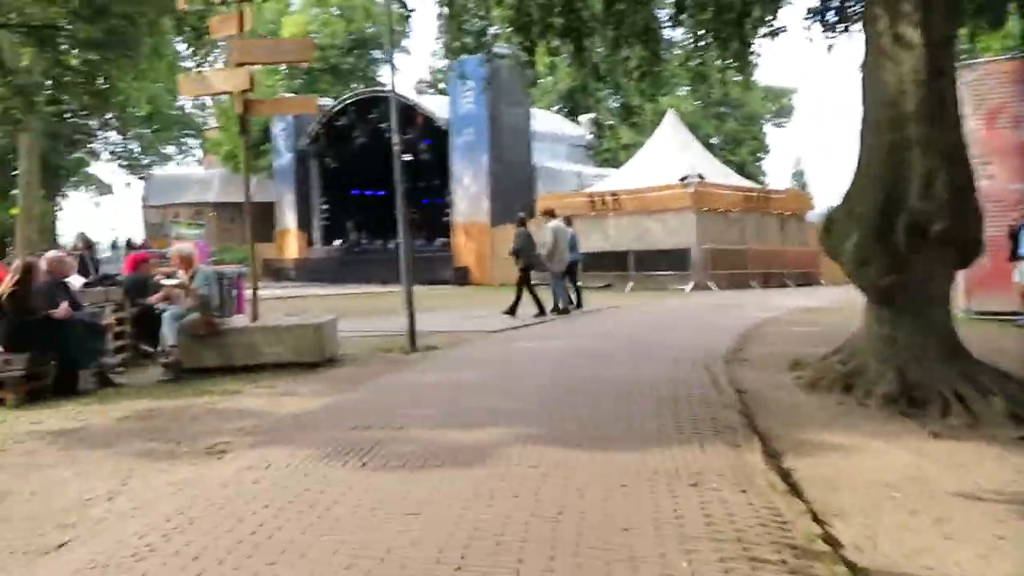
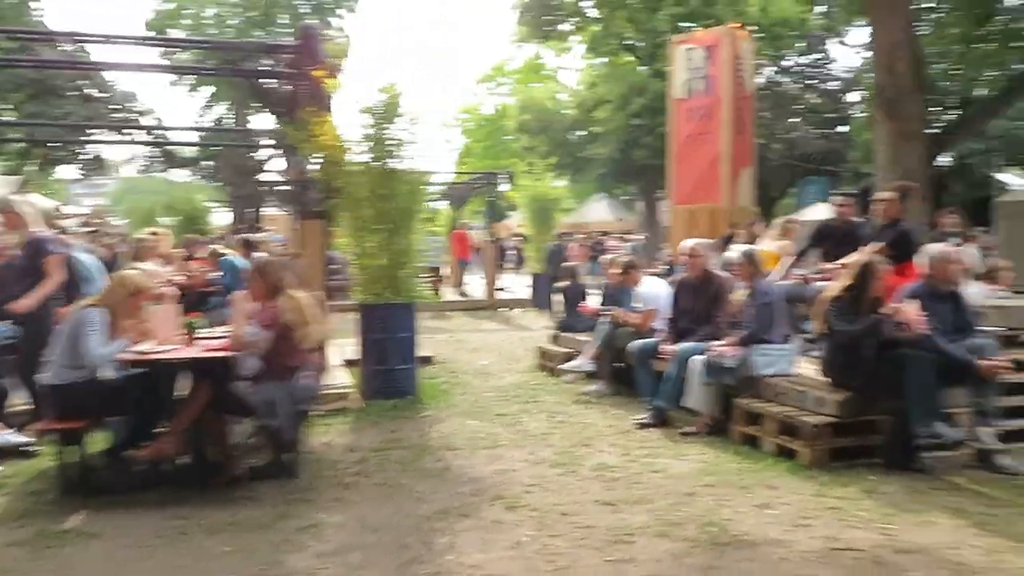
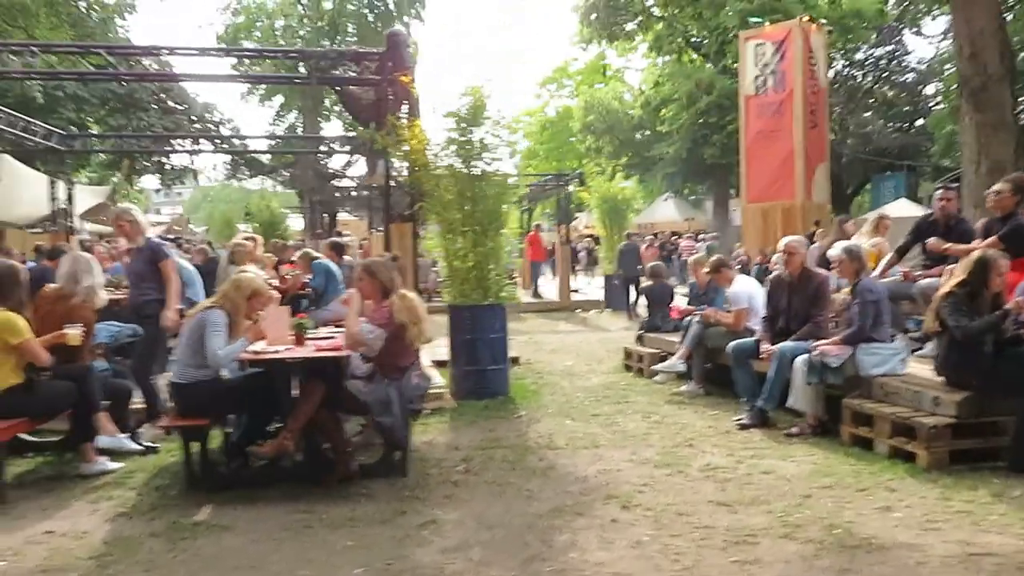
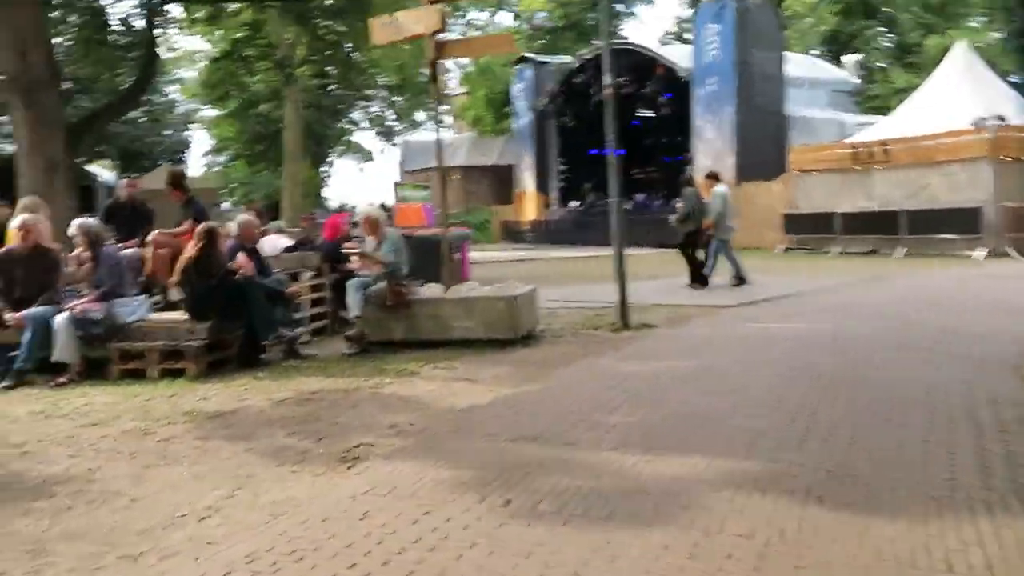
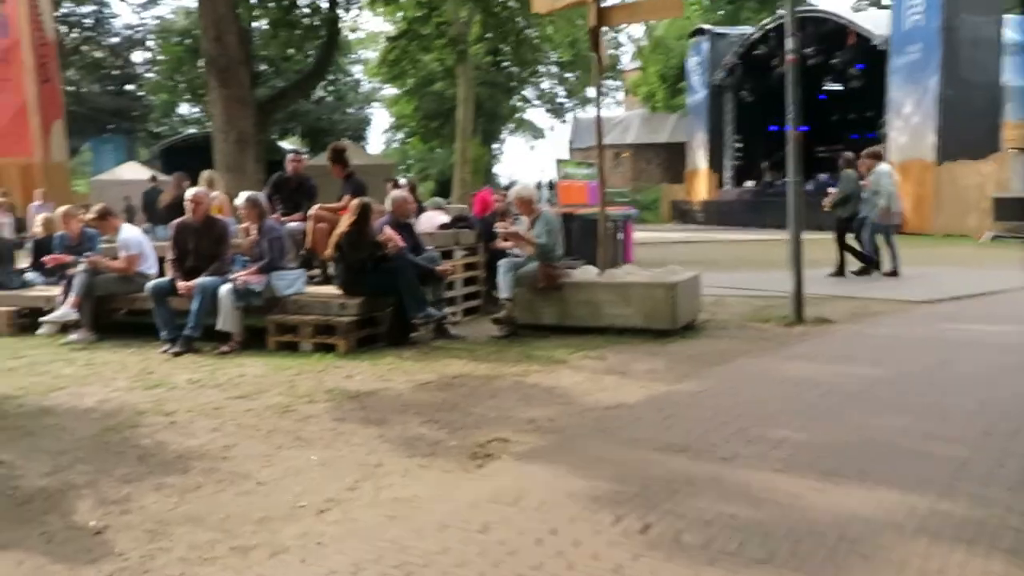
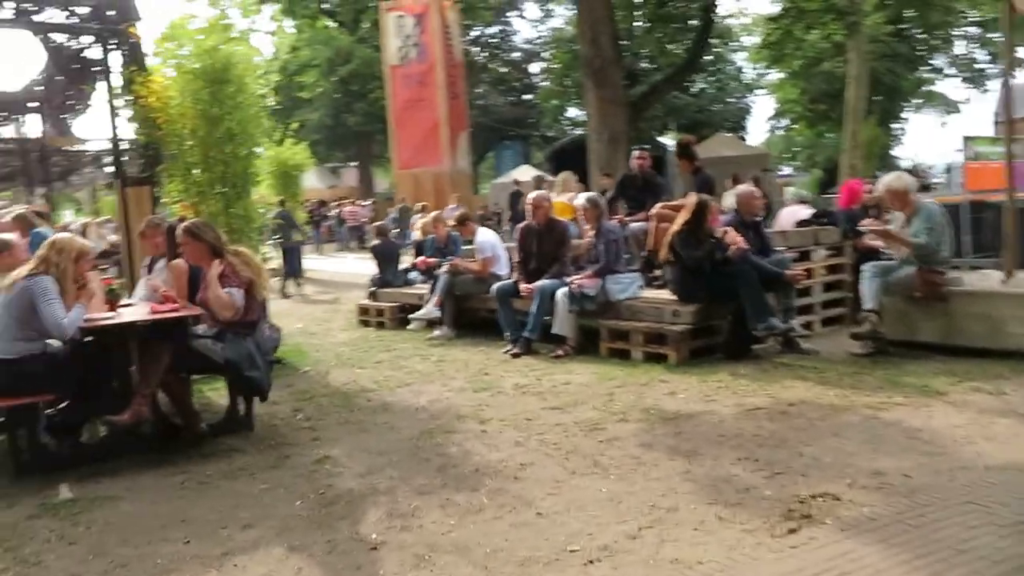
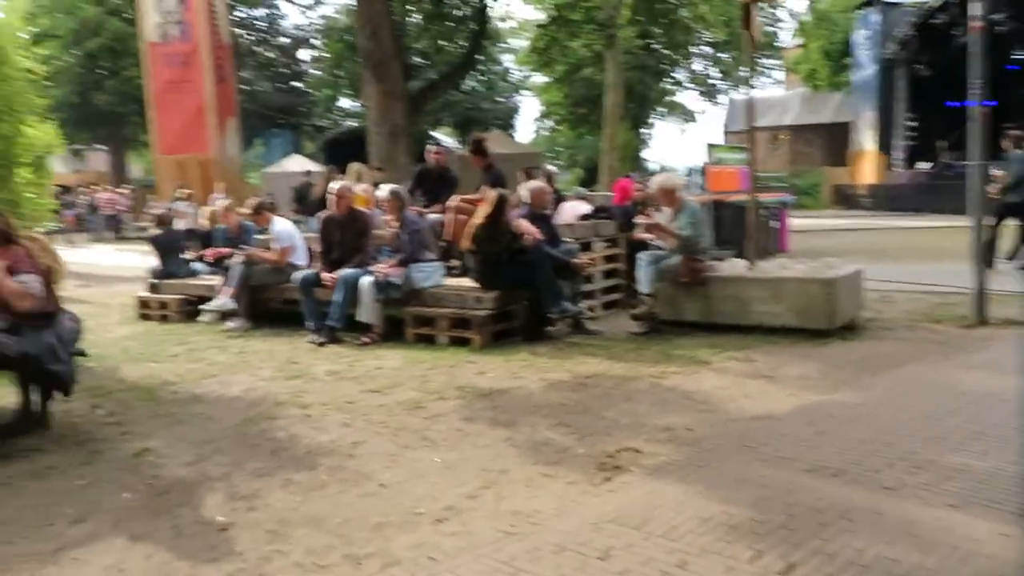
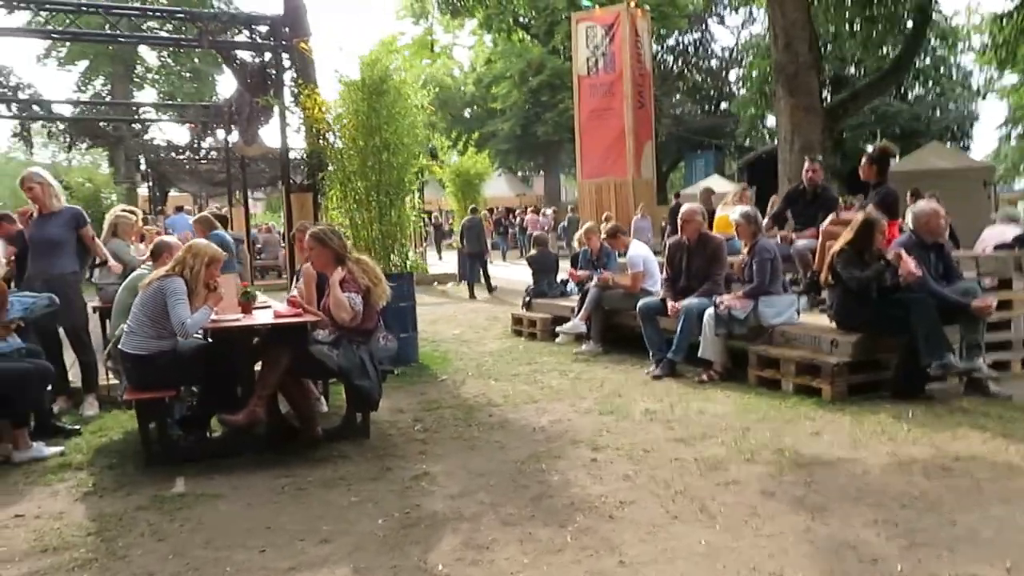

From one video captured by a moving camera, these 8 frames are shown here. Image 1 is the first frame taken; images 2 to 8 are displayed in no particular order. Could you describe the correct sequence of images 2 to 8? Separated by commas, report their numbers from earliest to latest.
4, 5, 7, 6, 8, 3, 2
